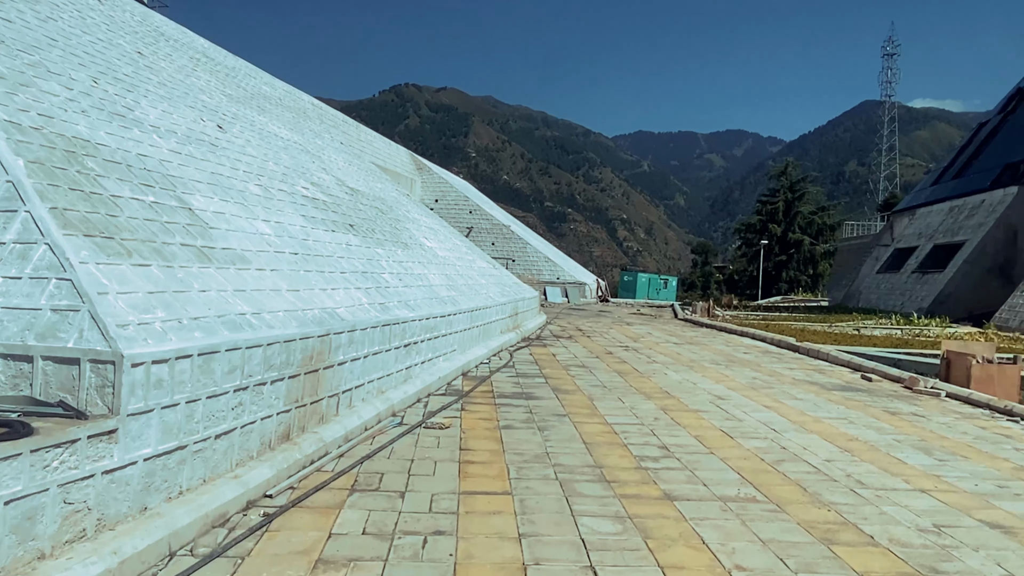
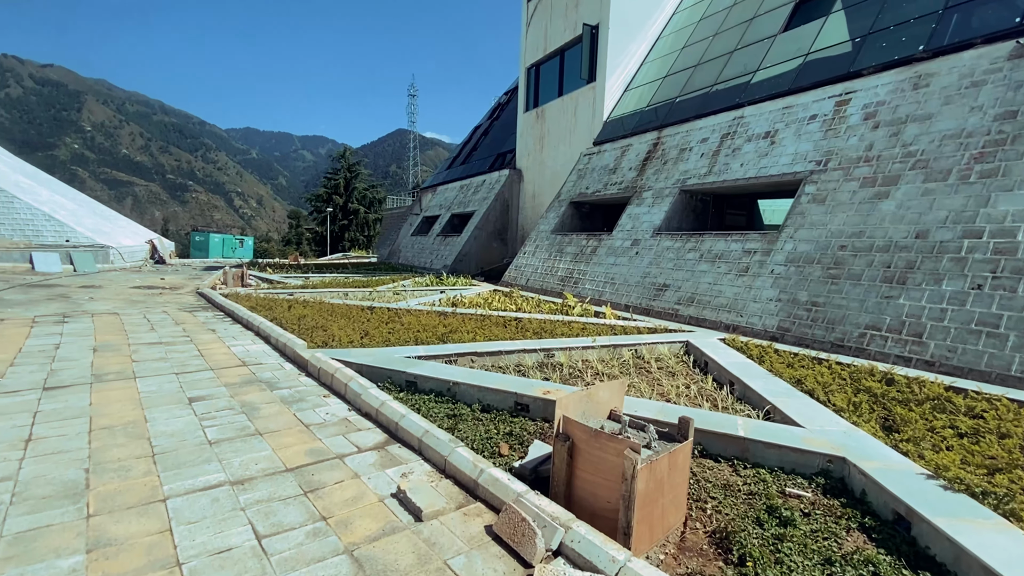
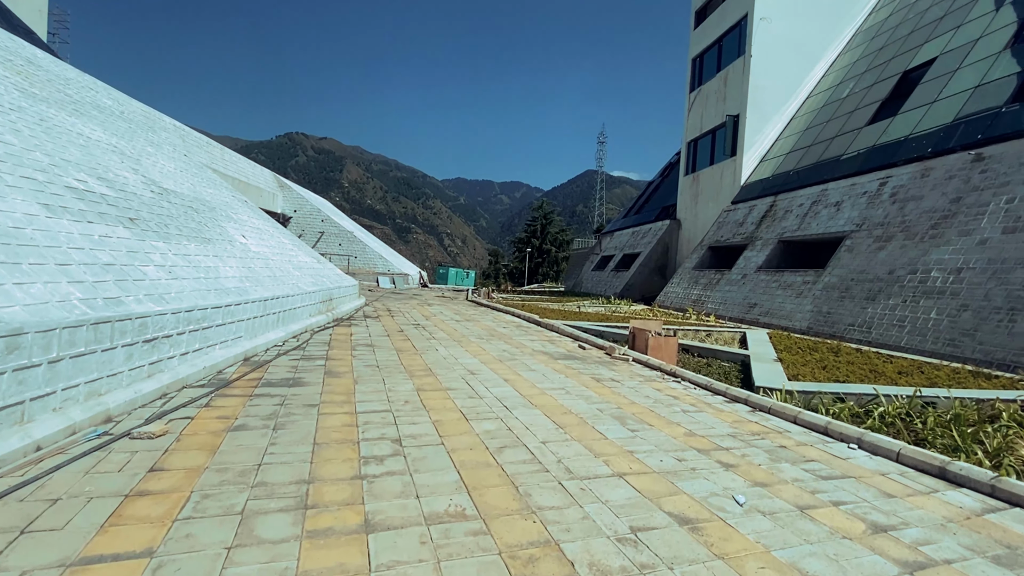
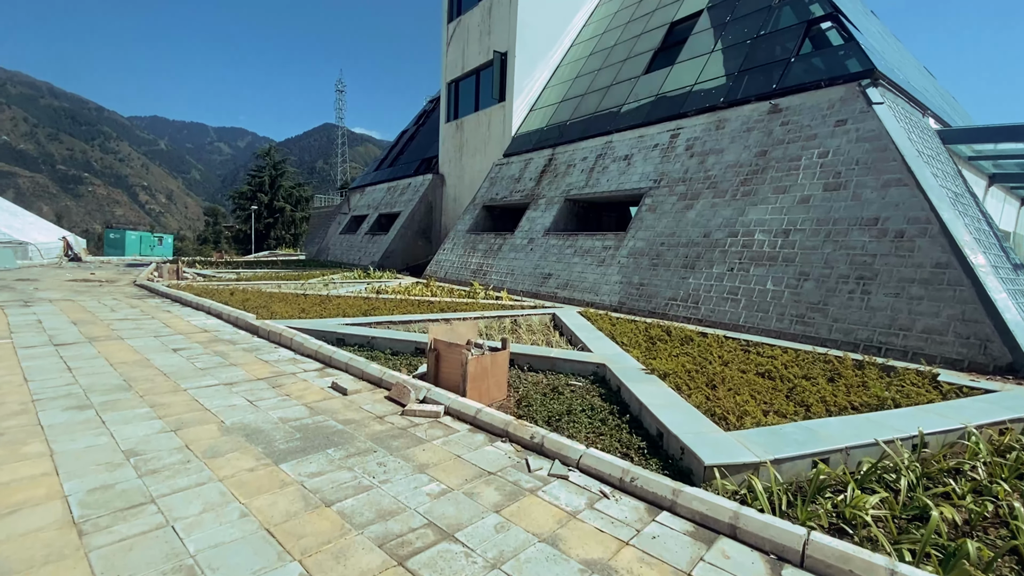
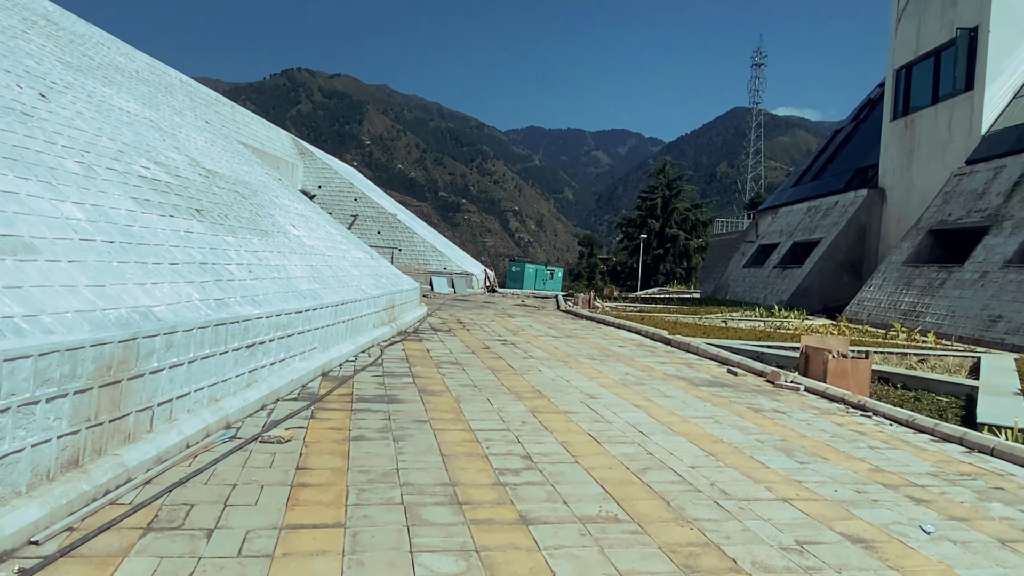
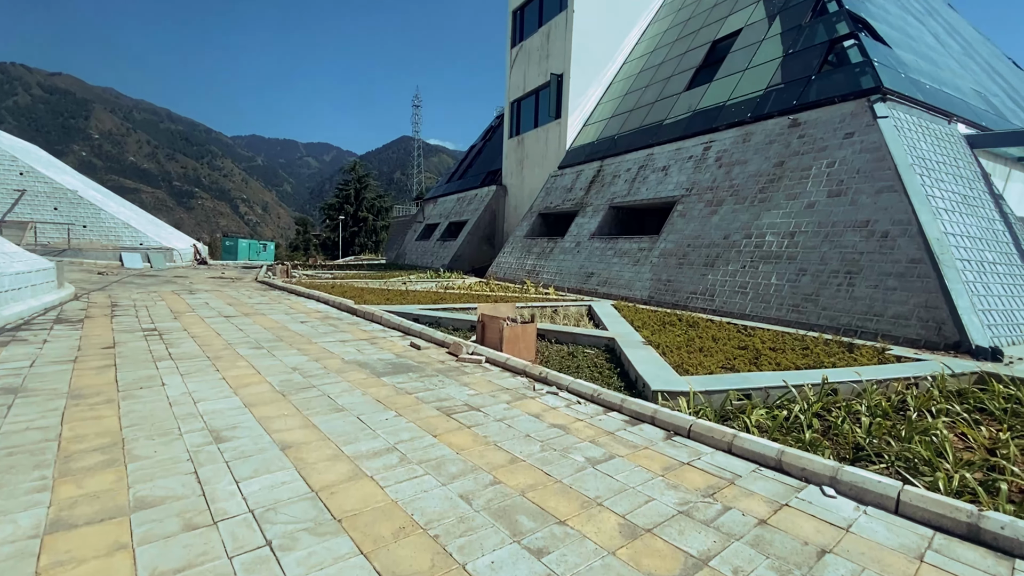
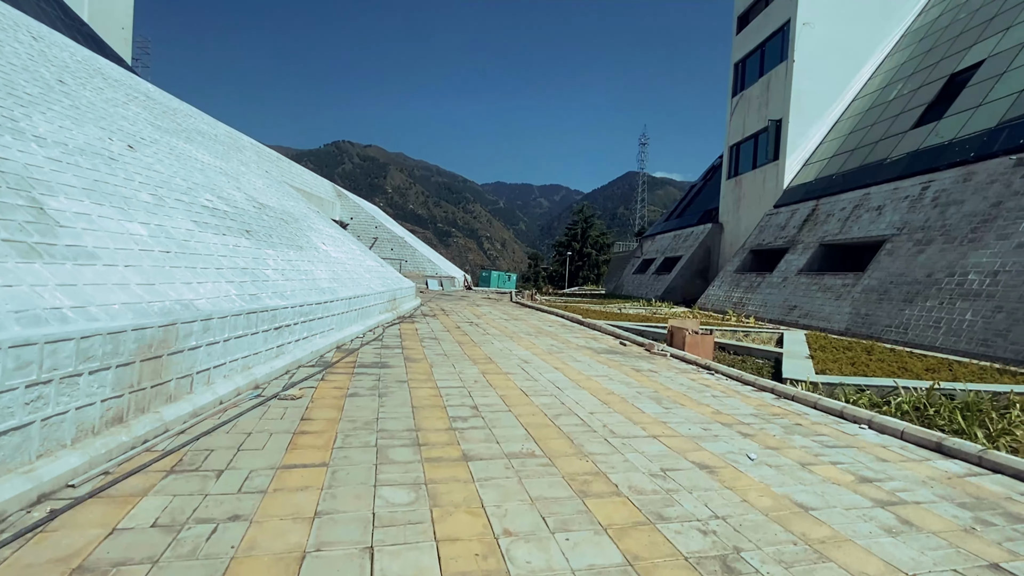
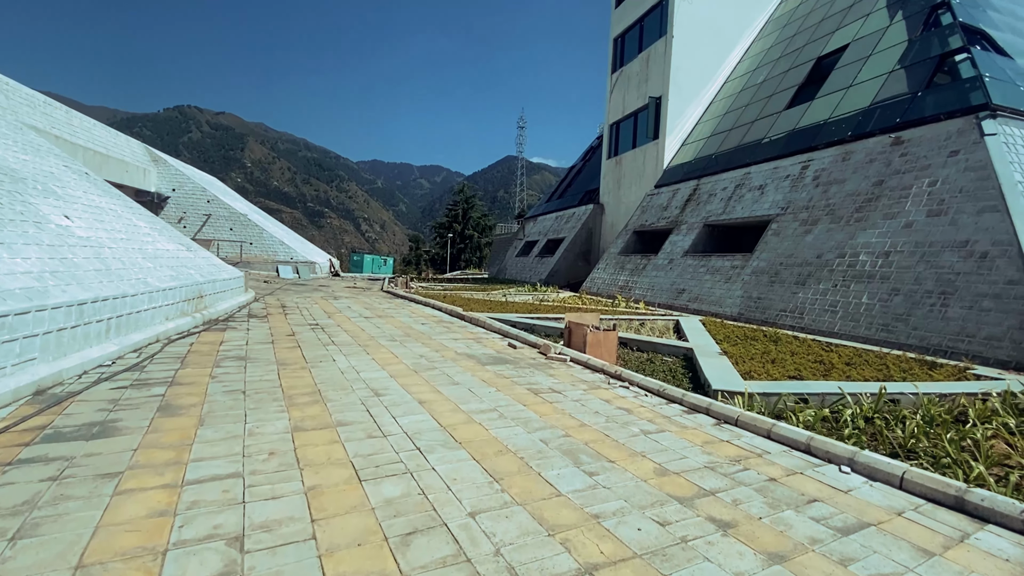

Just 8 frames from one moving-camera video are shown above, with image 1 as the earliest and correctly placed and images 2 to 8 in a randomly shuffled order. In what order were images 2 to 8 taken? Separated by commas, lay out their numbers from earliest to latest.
5, 7, 3, 8, 6, 4, 2
